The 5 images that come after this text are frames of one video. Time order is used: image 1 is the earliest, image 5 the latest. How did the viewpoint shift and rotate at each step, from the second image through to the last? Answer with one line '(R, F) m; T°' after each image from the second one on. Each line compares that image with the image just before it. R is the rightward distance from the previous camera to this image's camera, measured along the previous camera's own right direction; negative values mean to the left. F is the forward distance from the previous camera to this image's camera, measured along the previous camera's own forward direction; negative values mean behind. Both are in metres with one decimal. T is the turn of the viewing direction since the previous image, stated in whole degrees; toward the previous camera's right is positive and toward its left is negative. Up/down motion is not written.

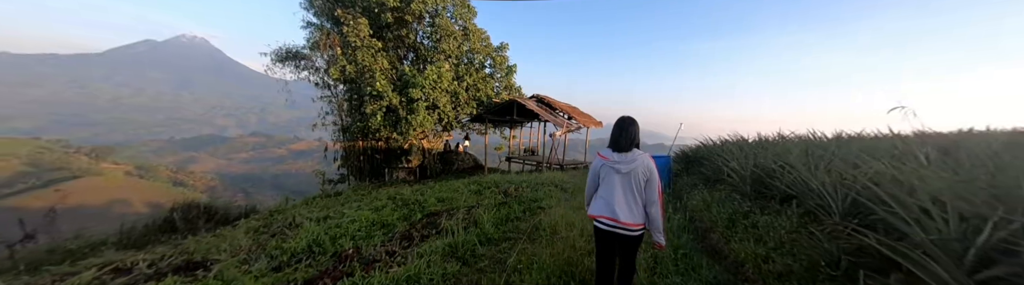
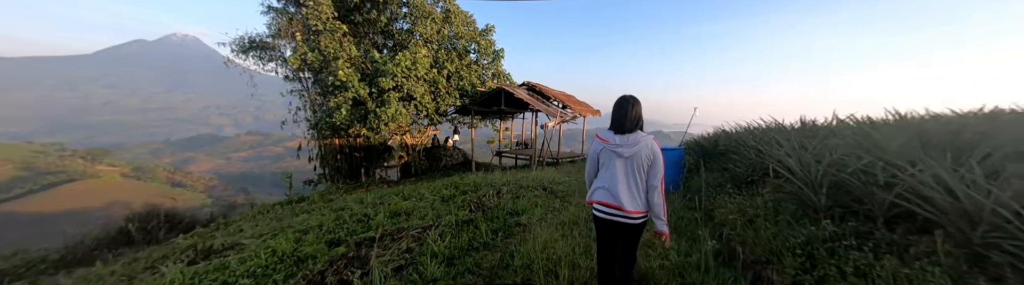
(+0.3, +1.0) m; 0°
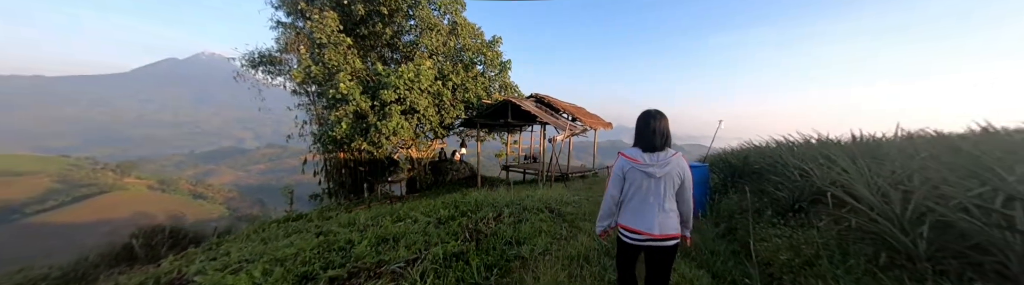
(+0.1, +0.4) m; -2°
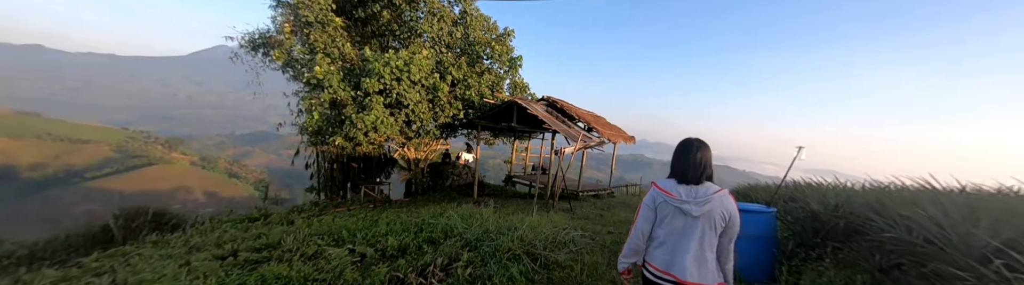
(+0.4, +1.2) m; -4°
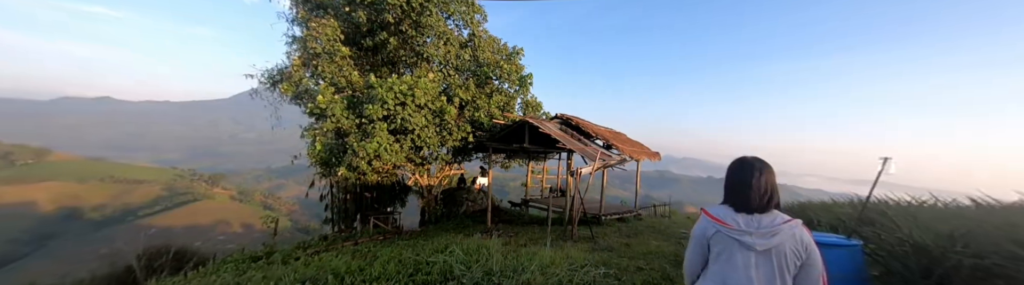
(+0.2, +0.5) m; -4°
